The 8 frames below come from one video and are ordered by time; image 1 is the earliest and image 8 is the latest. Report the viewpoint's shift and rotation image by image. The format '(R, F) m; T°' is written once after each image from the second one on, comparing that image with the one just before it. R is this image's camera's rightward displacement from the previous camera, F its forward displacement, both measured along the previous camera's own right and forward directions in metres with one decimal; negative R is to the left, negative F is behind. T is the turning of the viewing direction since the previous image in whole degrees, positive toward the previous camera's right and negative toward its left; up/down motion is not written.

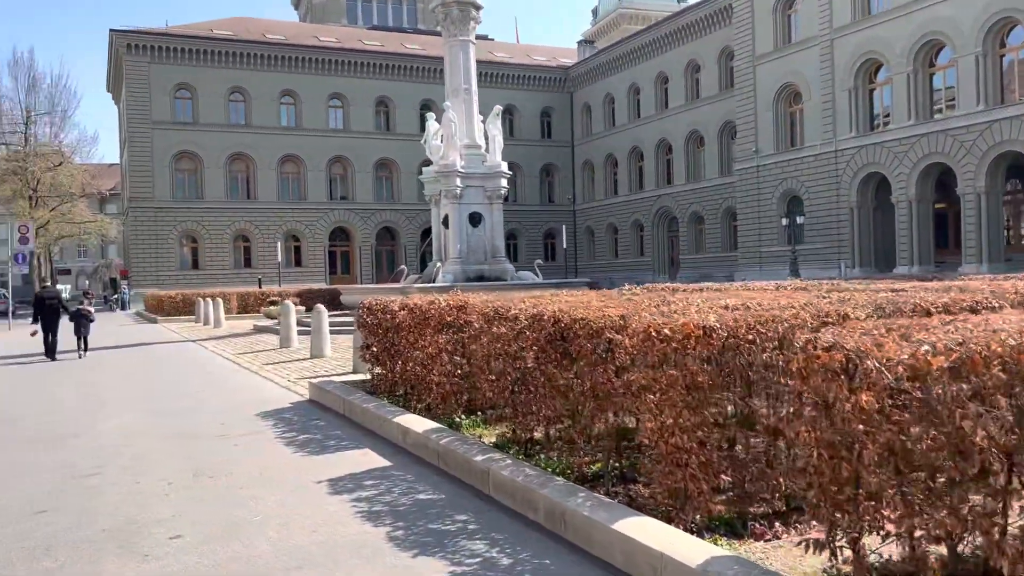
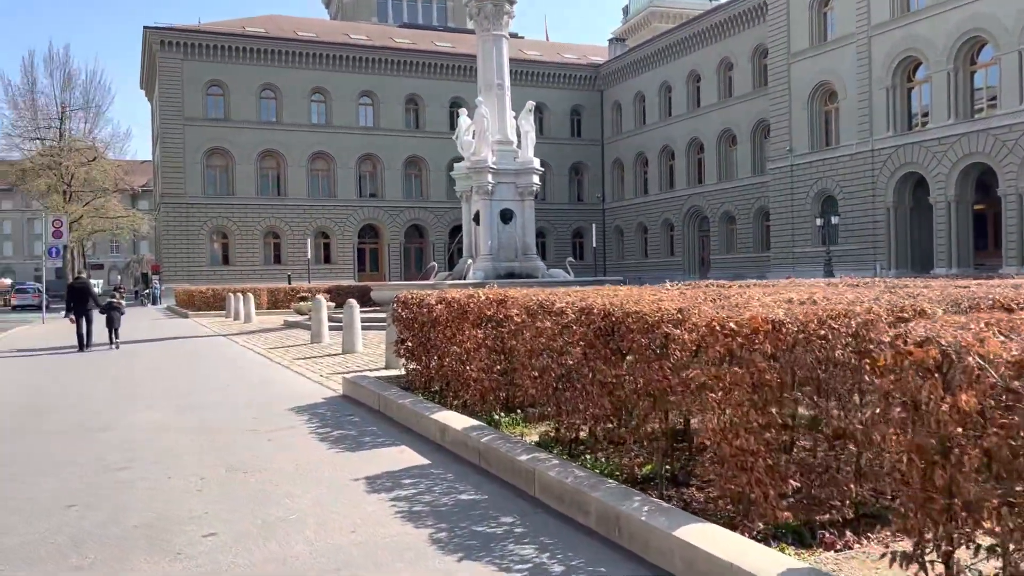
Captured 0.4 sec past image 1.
(-0.1, +0.3) m; -2°
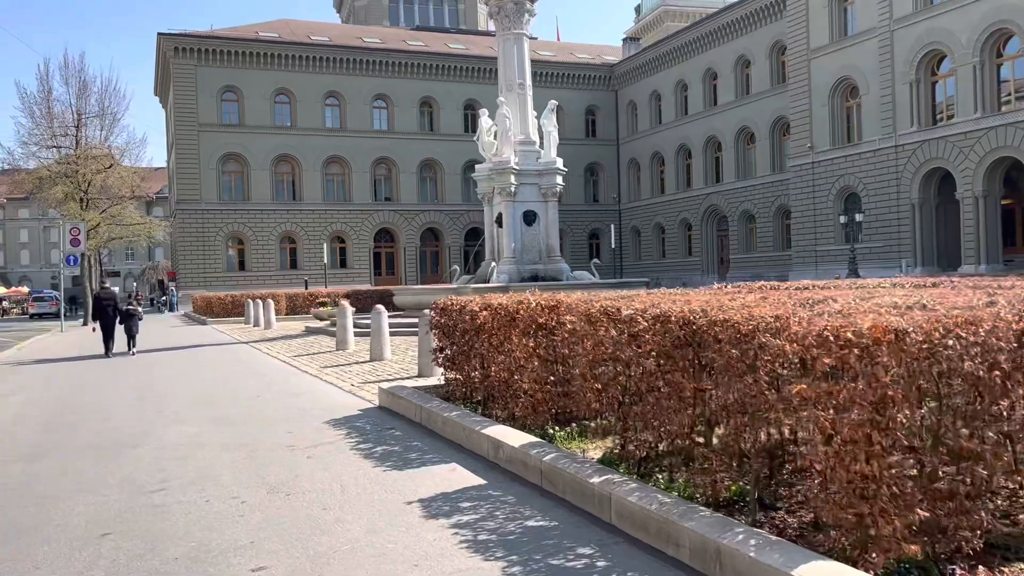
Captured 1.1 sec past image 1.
(-0.3, +0.4) m; -1°
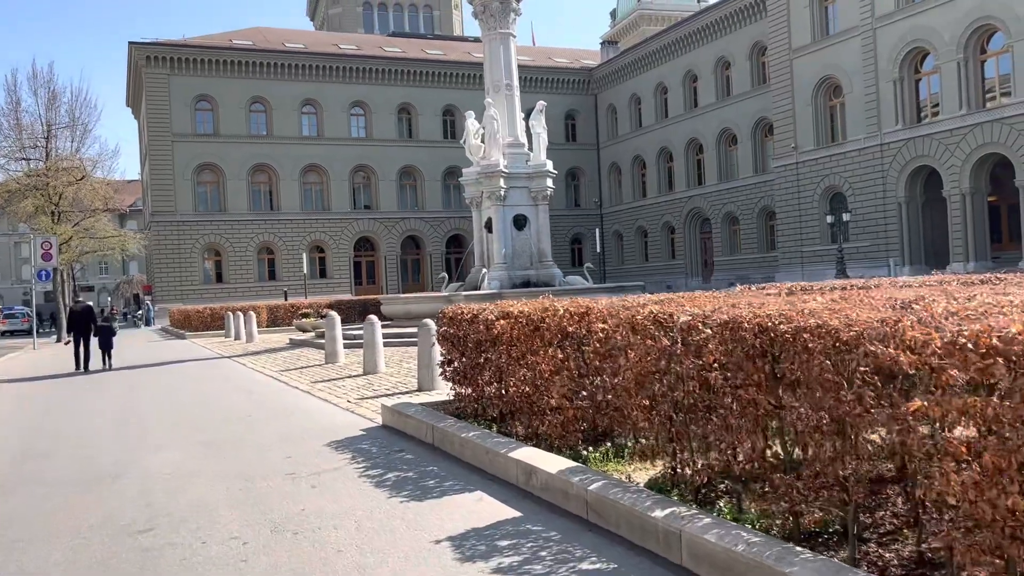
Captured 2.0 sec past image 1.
(-0.3, +0.7) m; +1°
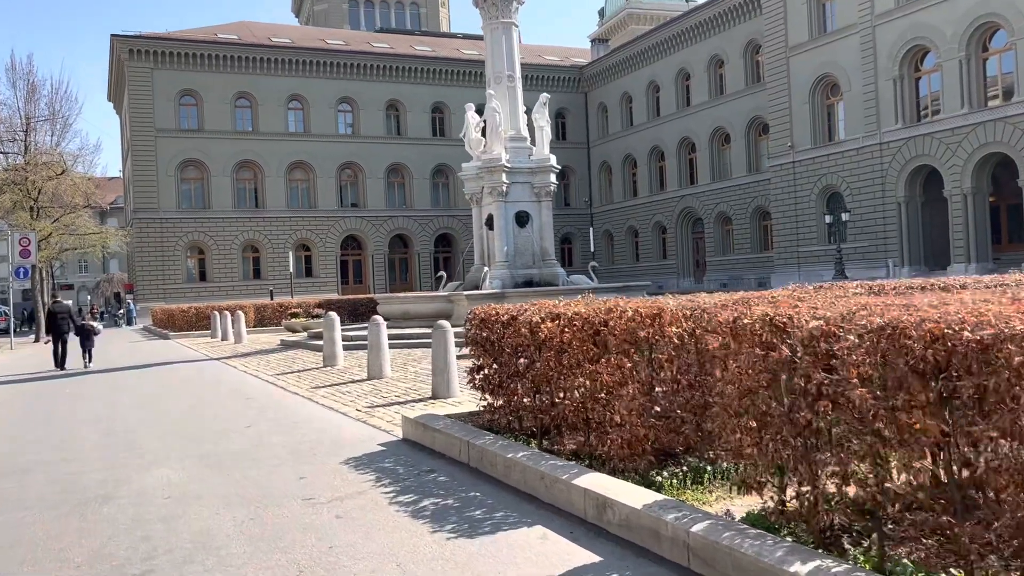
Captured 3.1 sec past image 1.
(-0.5, +0.9) m; +1°
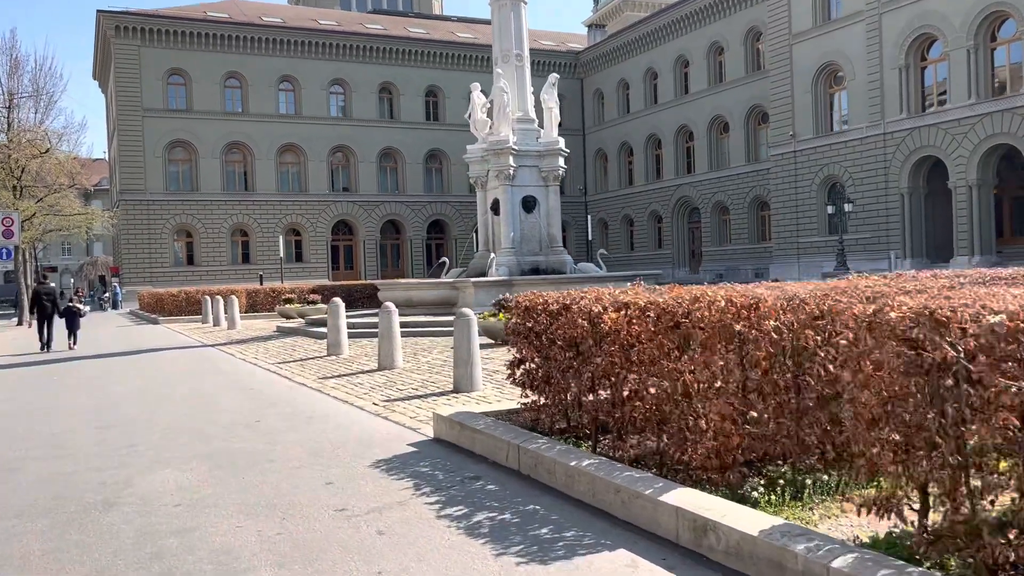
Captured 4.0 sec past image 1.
(-0.5, +0.7) m; +1°
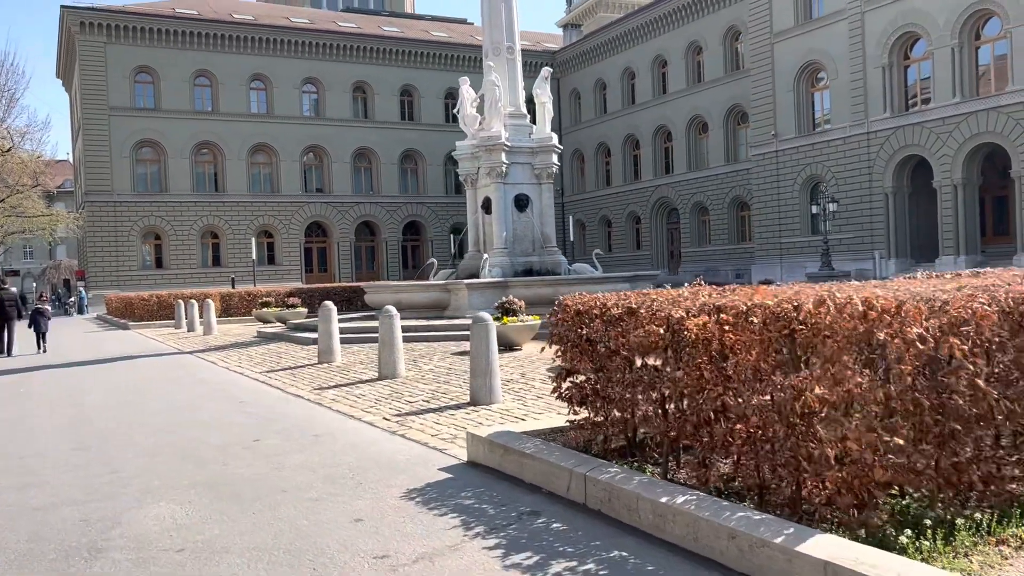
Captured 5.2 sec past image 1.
(-0.5, +0.9) m; +2°
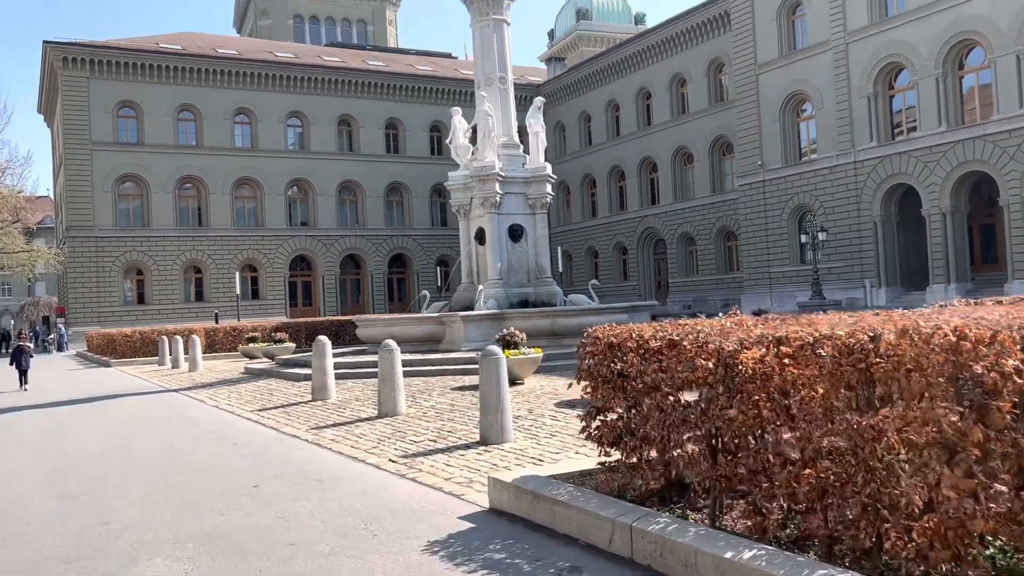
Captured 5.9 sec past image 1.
(-0.3, +0.4) m; +1°
